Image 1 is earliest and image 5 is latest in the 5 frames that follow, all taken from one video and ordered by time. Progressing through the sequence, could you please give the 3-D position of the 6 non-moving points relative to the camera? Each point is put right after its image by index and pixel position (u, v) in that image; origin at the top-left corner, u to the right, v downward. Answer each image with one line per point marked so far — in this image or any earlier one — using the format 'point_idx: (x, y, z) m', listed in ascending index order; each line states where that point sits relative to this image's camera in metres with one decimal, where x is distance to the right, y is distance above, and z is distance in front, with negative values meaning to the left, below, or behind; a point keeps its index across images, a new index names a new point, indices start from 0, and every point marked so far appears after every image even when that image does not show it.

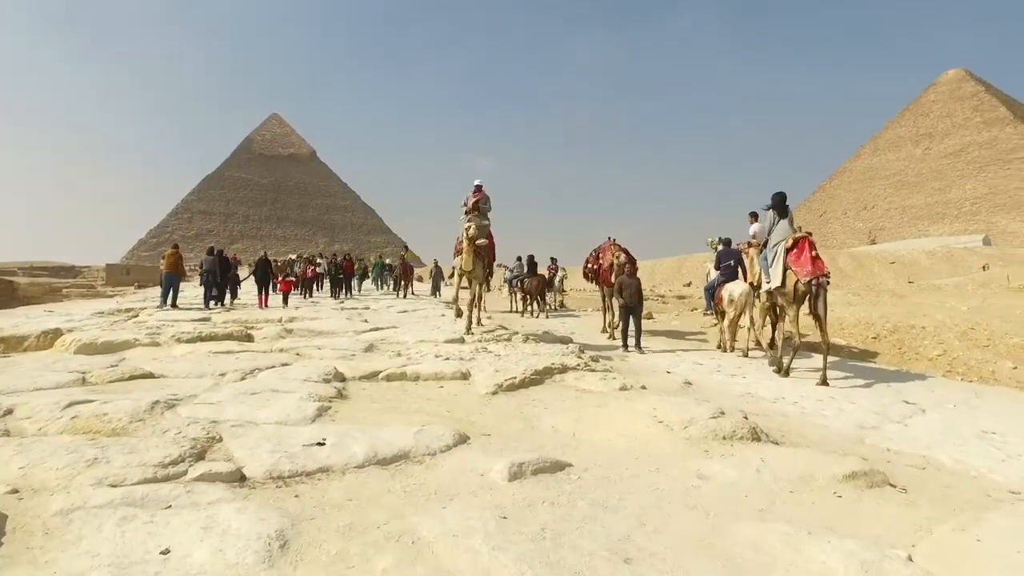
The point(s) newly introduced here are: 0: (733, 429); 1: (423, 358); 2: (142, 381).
0: (+1.3, -0.8, +3.6) m
1: (-0.8, -0.7, +6.0) m
2: (-2.6, -0.7, +4.5) m
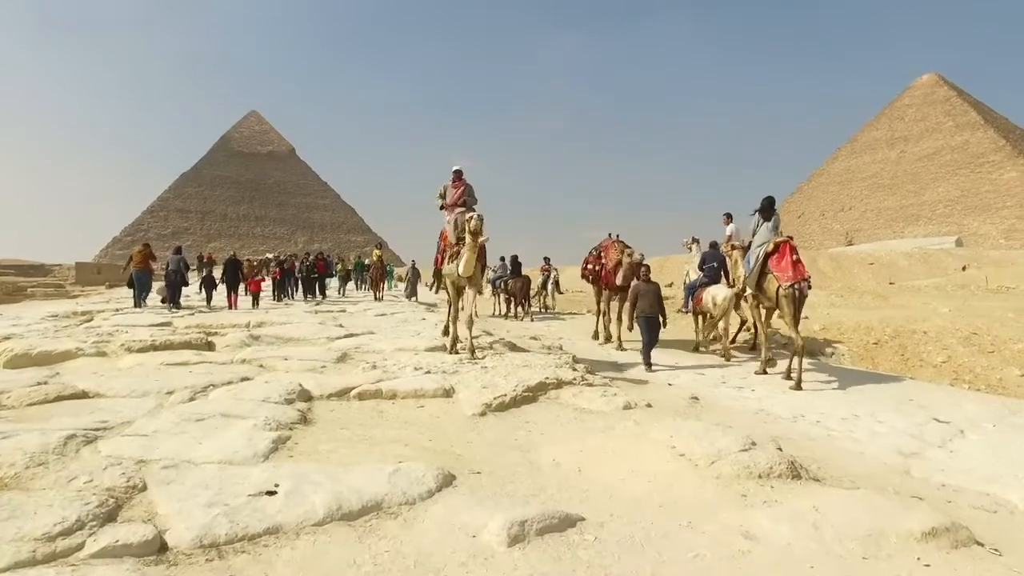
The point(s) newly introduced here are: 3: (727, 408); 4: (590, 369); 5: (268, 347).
0: (+1.2, -0.9, +3.0) m
1: (-0.9, -0.7, +5.4) m
2: (-2.7, -0.7, +3.9) m
3: (+1.8, -1.0, +5.2) m
4: (+0.7, -0.8, +5.9) m
5: (-2.6, -0.6, +6.9) m
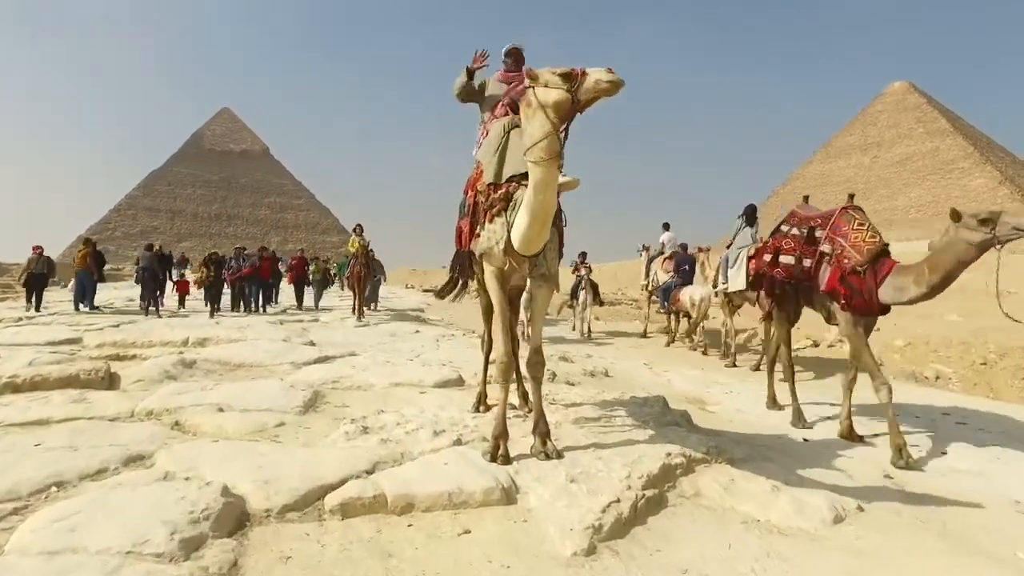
0: (+1.8, -0.9, +0.9) m
1: (-0.5, -0.8, +3.2) m
2: (-2.2, -0.7, +1.6) m
3: (+2.2, -1.0, +3.1) m
4: (+1.2, -0.9, +3.8) m
5: (-2.3, -0.7, +4.6) m
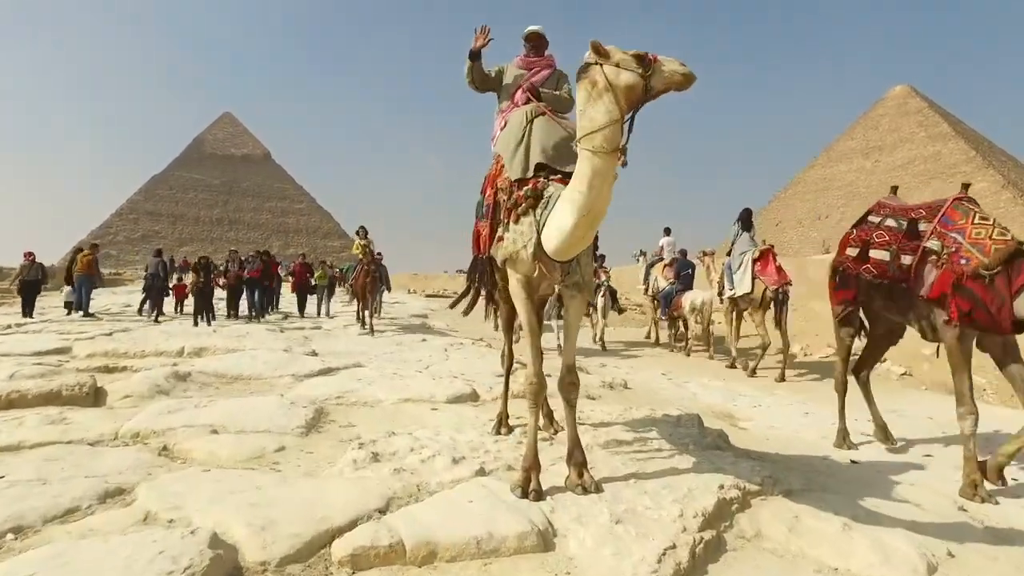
0: (+1.9, -0.9, +0.5) m
1: (-0.4, -0.8, +2.8) m
2: (-2.1, -0.8, +1.2) m
3: (+2.3, -1.1, +2.7) m
4: (+1.3, -0.9, +3.4) m
5: (-2.1, -0.7, +4.2) m
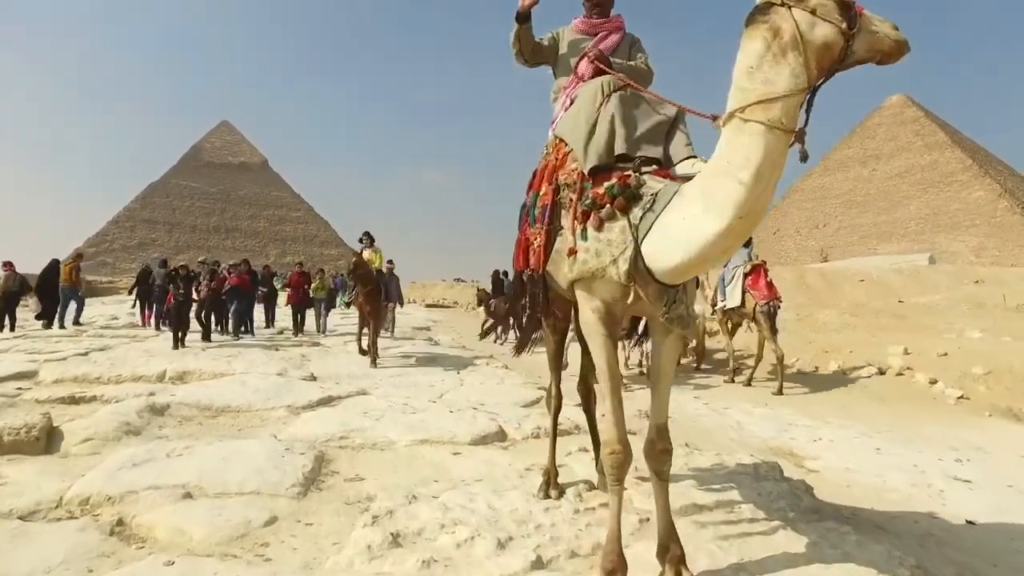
0: (+2.1, -1.0, -0.2) m
1: (-0.1, -0.9, +2.1) m
2: (-1.8, -0.9, +0.5) m
3: (+2.6, -1.2, +2.0) m
4: (+1.5, -1.0, +2.7) m
5: (-1.9, -0.9, +3.5) m
